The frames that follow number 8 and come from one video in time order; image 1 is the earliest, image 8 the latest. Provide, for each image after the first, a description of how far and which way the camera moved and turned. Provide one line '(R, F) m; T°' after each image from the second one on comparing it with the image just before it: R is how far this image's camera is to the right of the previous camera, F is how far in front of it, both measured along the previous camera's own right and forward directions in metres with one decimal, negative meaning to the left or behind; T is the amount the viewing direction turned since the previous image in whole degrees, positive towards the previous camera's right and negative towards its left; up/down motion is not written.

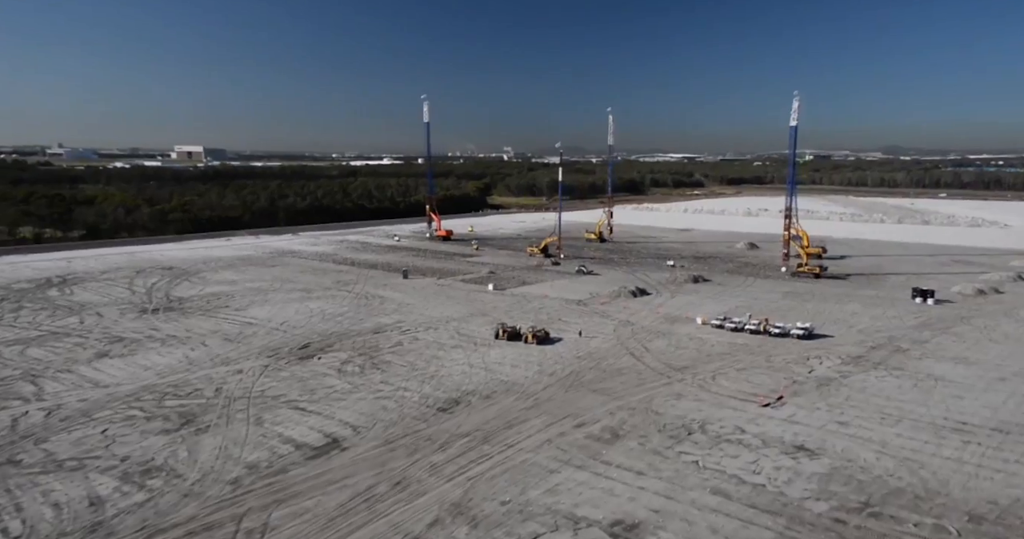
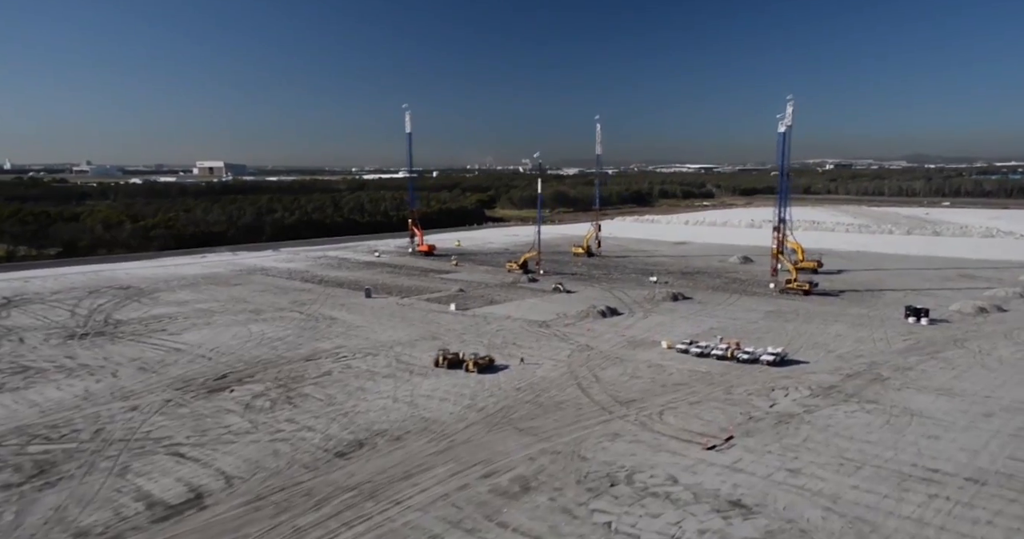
(+1.2, +1.1) m; -1°
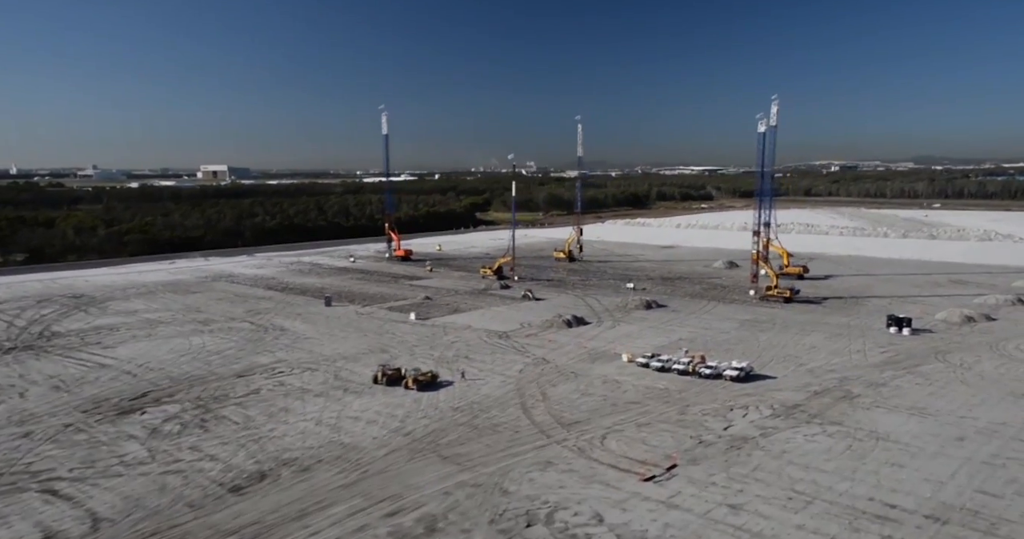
(+0.9, +0.8) m; 0°
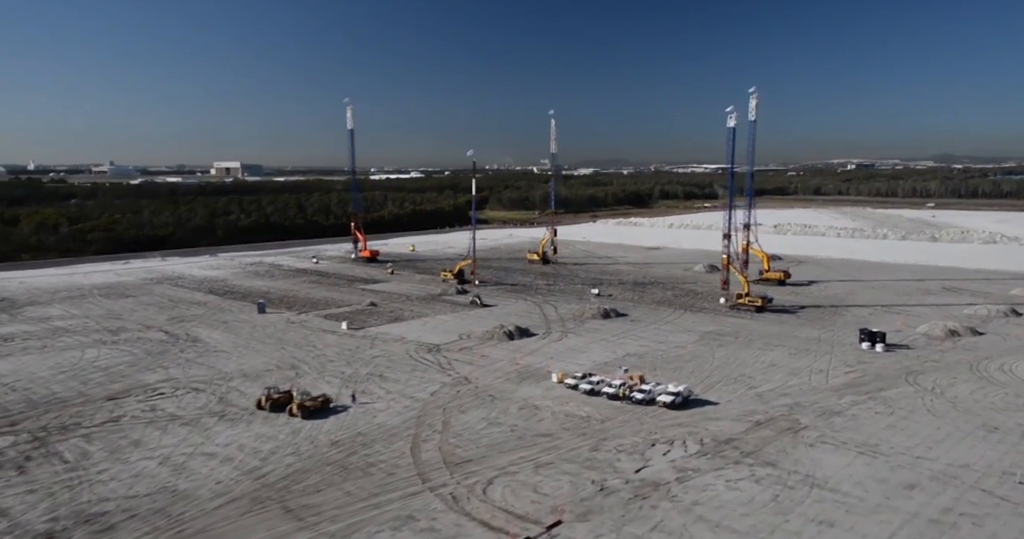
(+1.5, +1.4) m; -1°
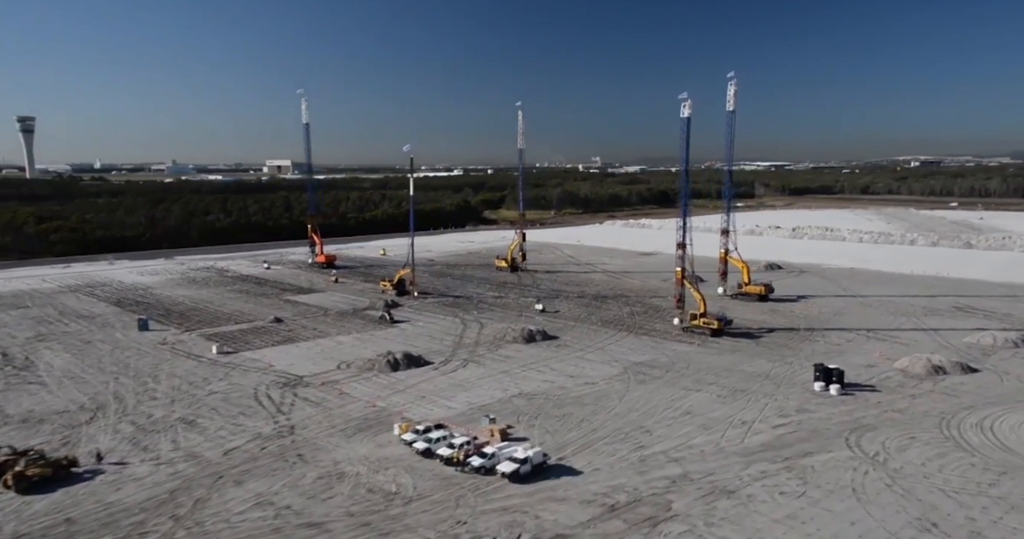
(+2.8, +2.4) m; -3°
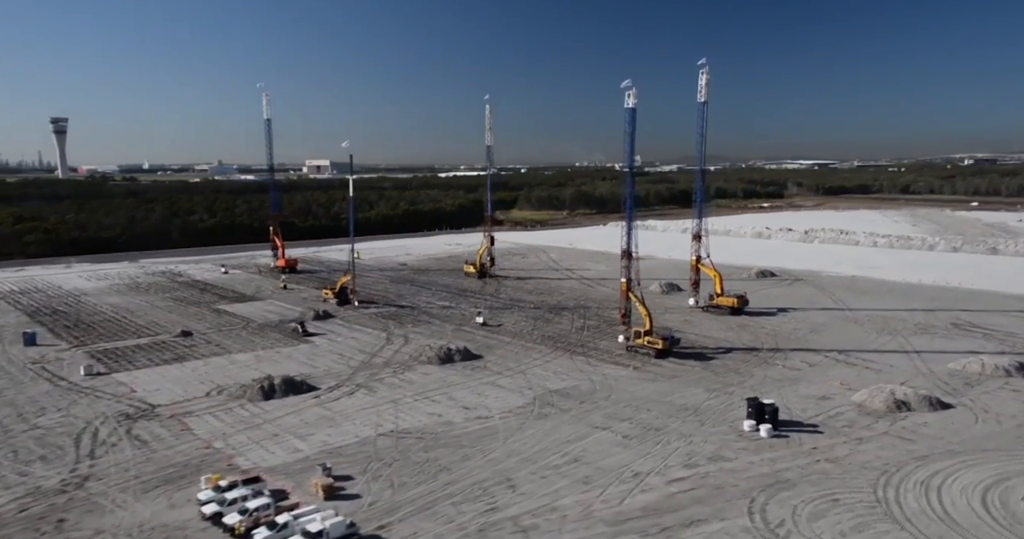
(+2.3, +1.8) m; -2°
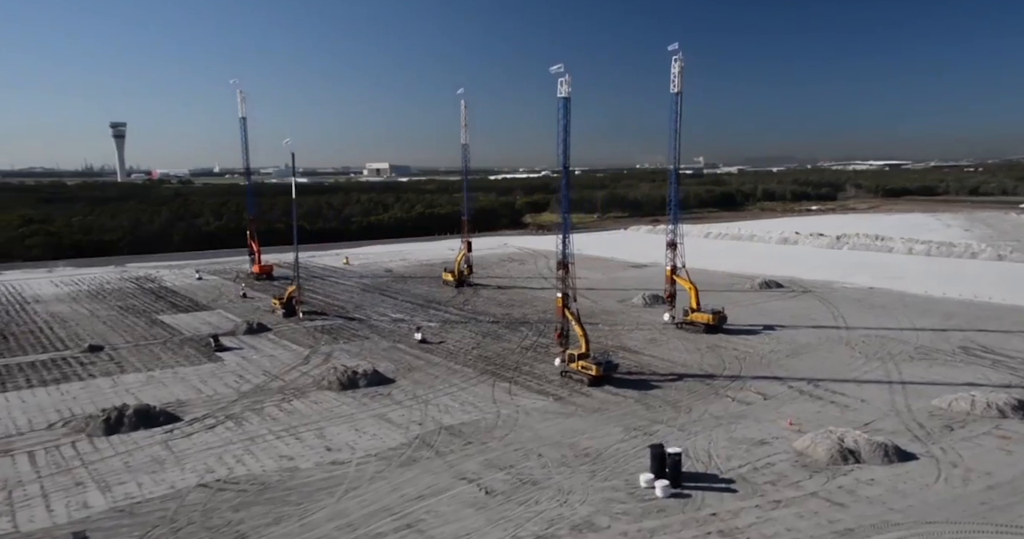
(+2.5, +1.7) m; -4°
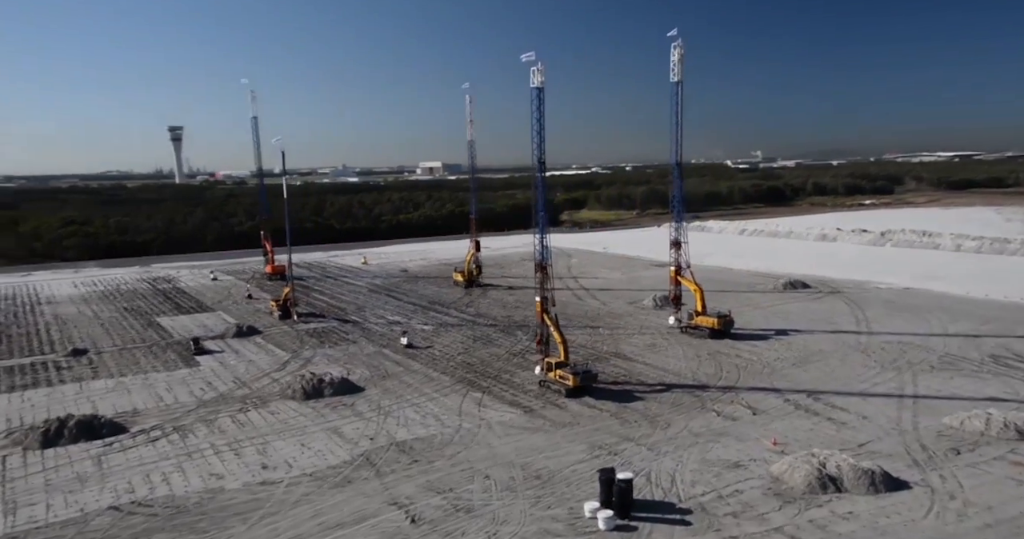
(+1.3, +0.8) m; -4°
